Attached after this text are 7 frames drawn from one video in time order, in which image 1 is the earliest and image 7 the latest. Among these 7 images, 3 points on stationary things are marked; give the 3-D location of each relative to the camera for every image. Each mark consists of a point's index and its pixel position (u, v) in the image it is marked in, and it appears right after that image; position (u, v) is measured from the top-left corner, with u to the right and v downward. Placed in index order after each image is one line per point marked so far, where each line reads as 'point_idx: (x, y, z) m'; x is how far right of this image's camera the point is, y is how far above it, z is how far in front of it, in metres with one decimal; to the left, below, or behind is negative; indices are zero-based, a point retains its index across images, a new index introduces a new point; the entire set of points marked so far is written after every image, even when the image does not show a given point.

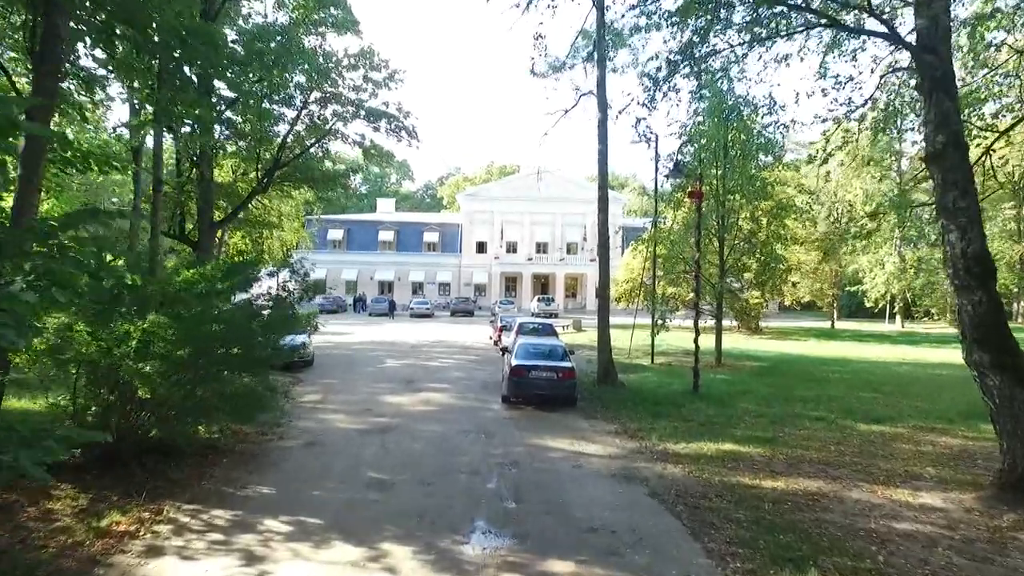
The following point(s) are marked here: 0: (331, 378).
0: (-4.4, -2.2, +19.0) m
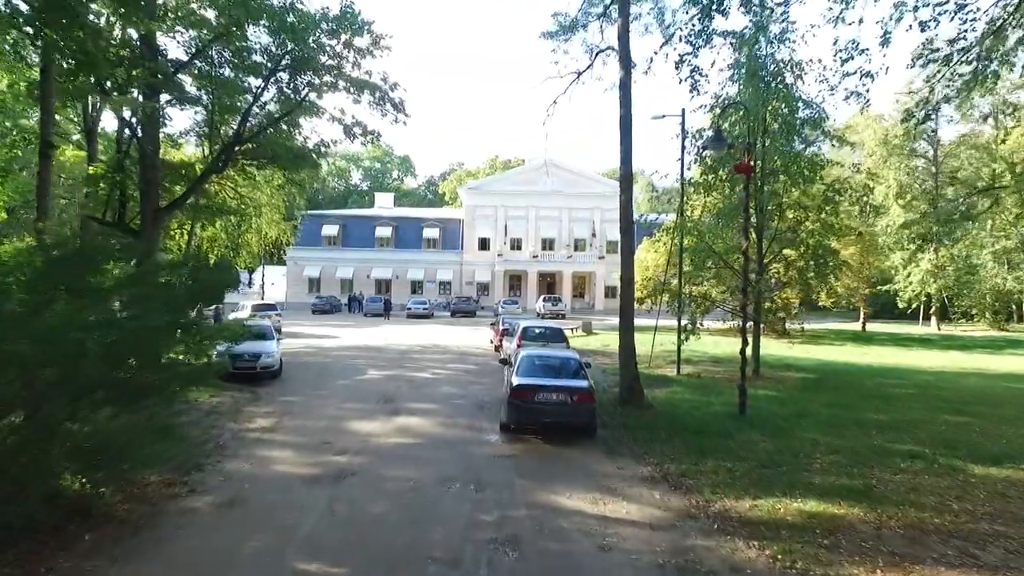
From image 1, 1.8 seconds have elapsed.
0: (-4.4, -2.2, +15.7) m
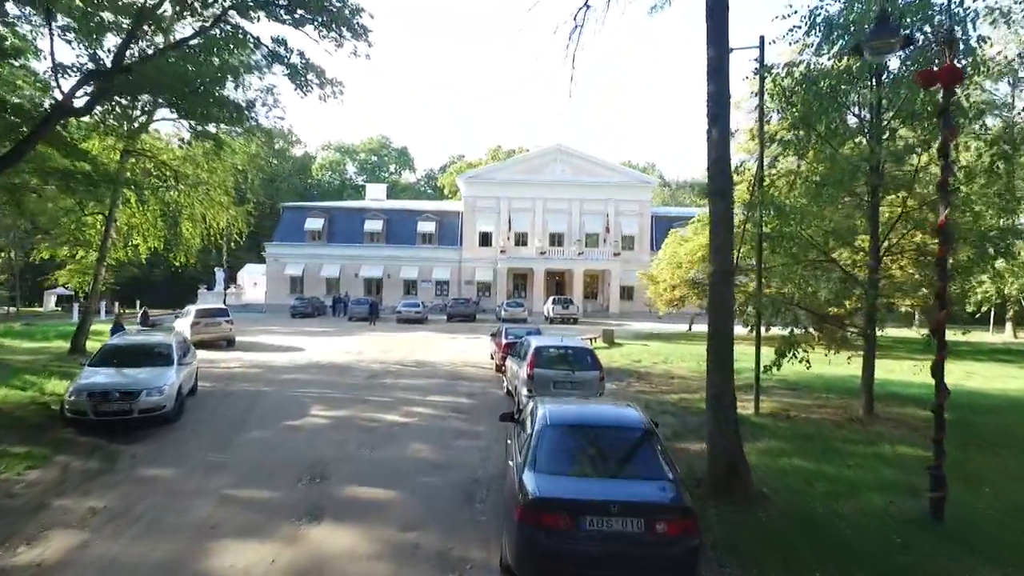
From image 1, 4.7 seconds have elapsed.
0: (-4.3, -2.2, +9.7) m
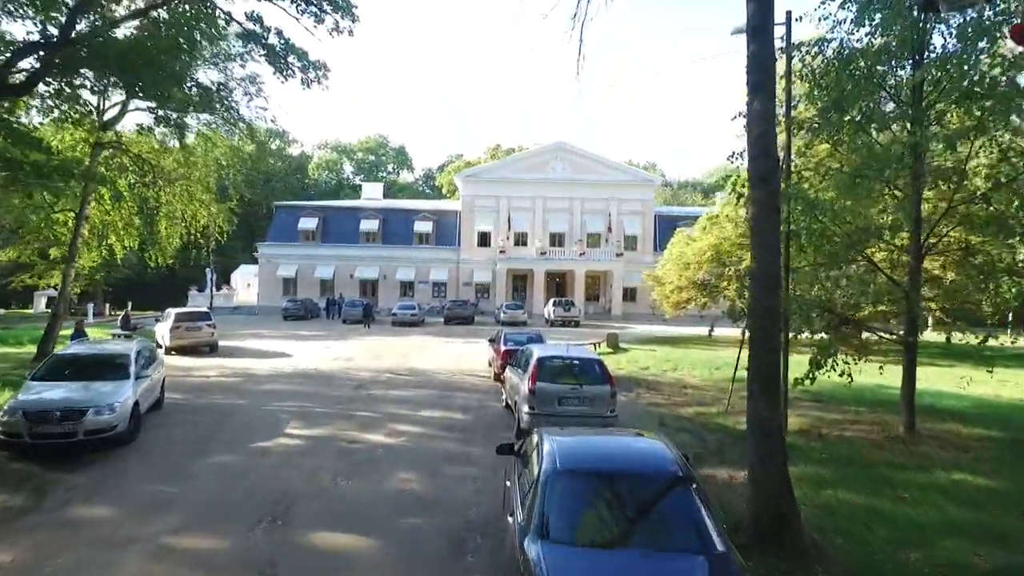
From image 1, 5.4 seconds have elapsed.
0: (-4.3, -2.3, +8.2) m
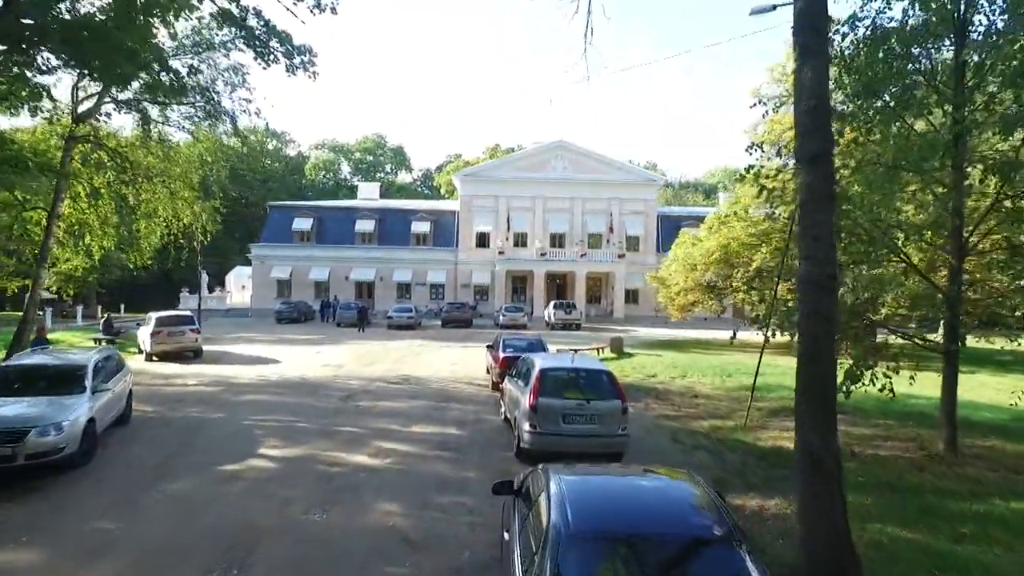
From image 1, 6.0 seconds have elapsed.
0: (-4.3, -2.3, +7.0) m
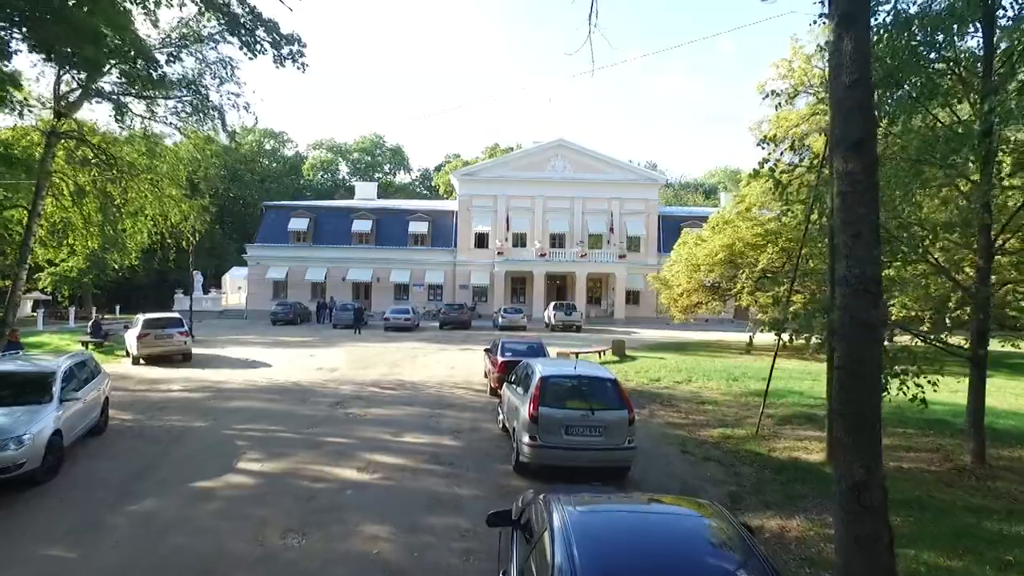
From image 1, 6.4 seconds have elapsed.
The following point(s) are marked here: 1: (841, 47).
0: (-4.3, -2.3, +6.3) m
1: (+2.2, +1.6, +5.1) m
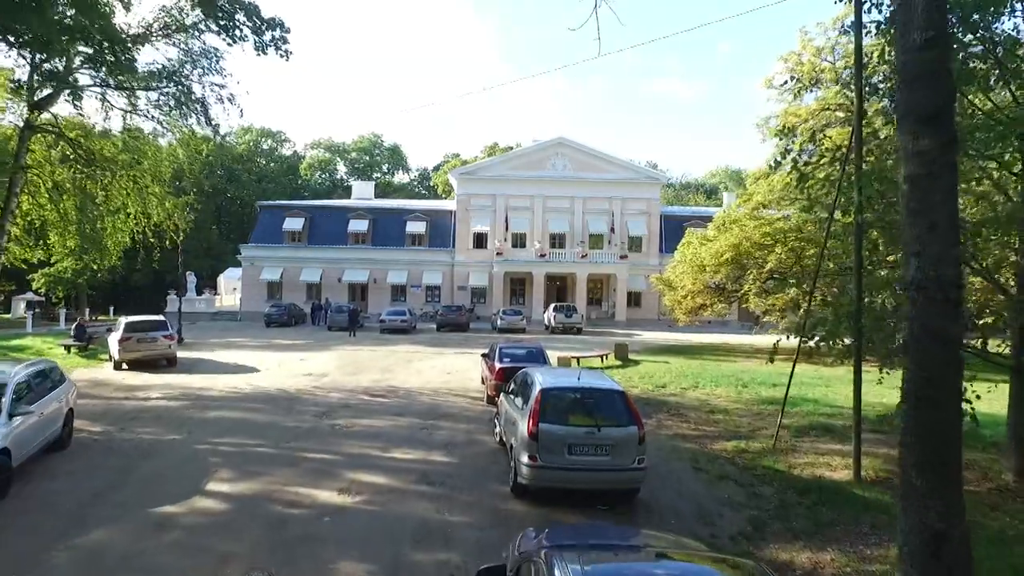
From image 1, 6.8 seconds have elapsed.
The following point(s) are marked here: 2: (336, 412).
0: (-4.3, -2.4, +5.4) m
1: (+2.1, +1.6, +4.2) m
2: (-3.2, -2.3, +14.0) m
